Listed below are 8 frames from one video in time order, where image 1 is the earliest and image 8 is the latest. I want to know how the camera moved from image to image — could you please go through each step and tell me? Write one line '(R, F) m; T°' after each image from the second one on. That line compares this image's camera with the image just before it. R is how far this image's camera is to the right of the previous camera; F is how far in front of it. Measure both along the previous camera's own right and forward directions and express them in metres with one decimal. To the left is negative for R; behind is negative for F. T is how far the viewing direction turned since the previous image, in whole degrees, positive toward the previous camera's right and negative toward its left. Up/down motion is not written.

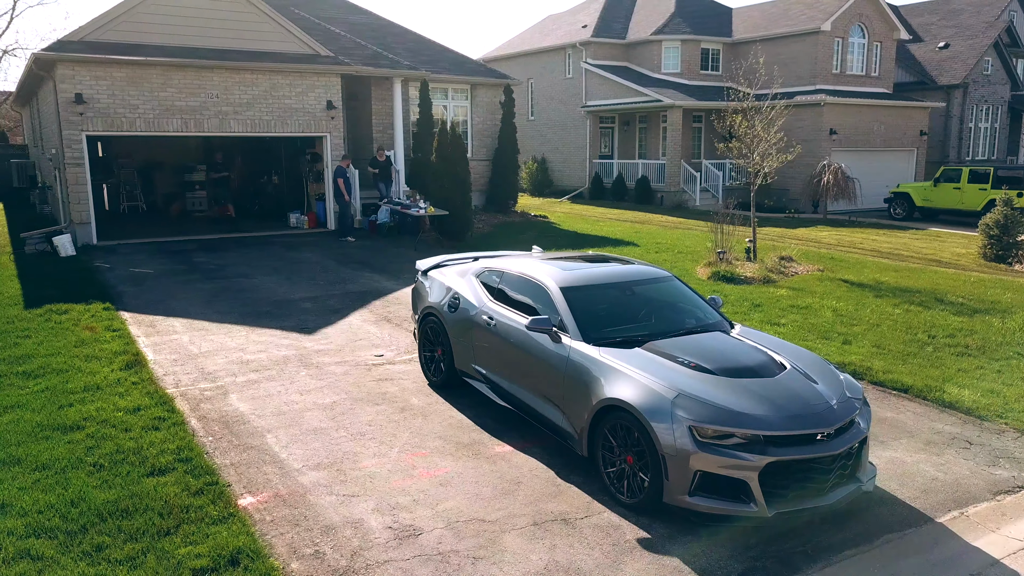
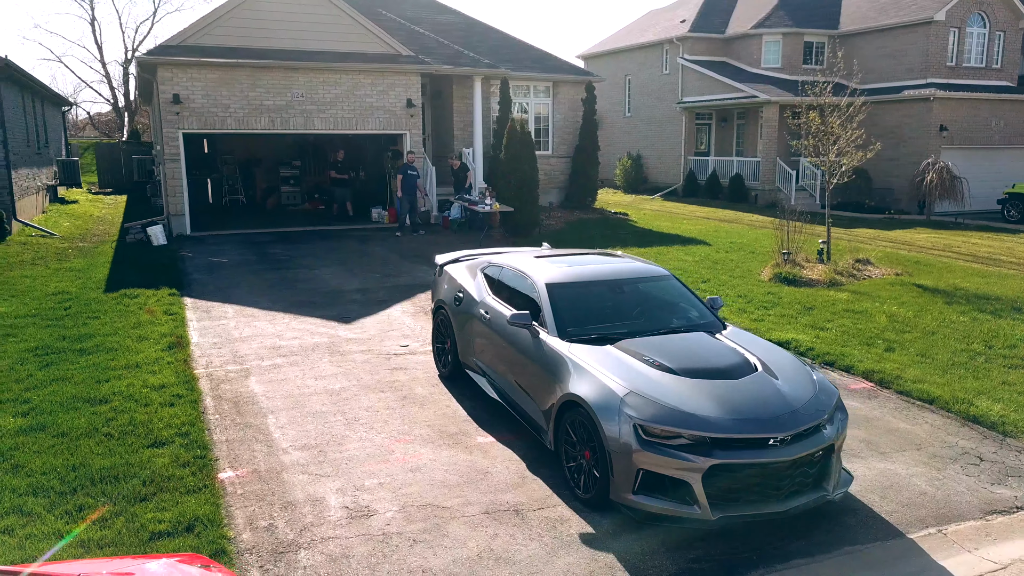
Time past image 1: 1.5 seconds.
(+1.0, 0.0) m; -8°
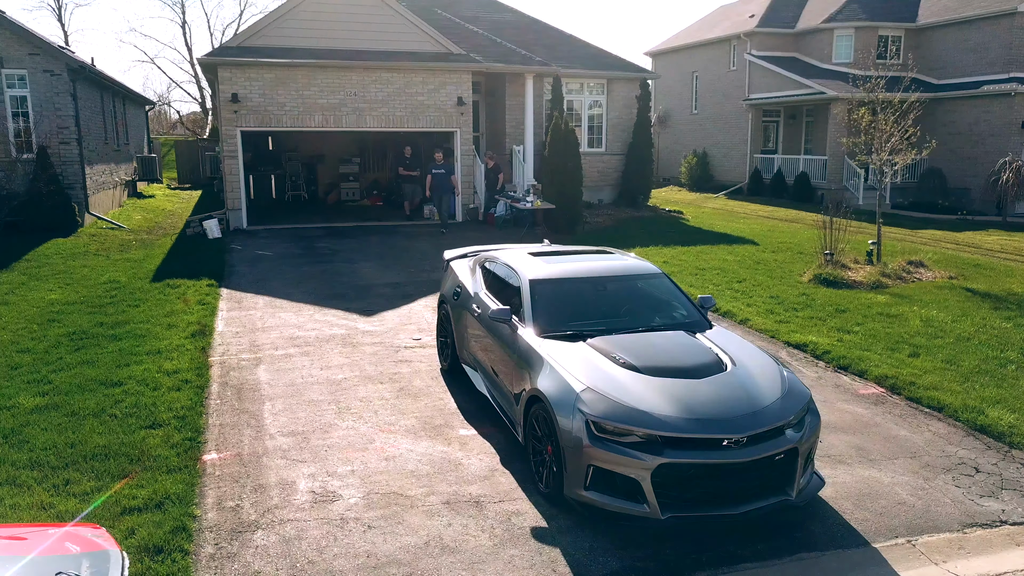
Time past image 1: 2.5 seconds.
(+0.7, 0.0) m; -5°
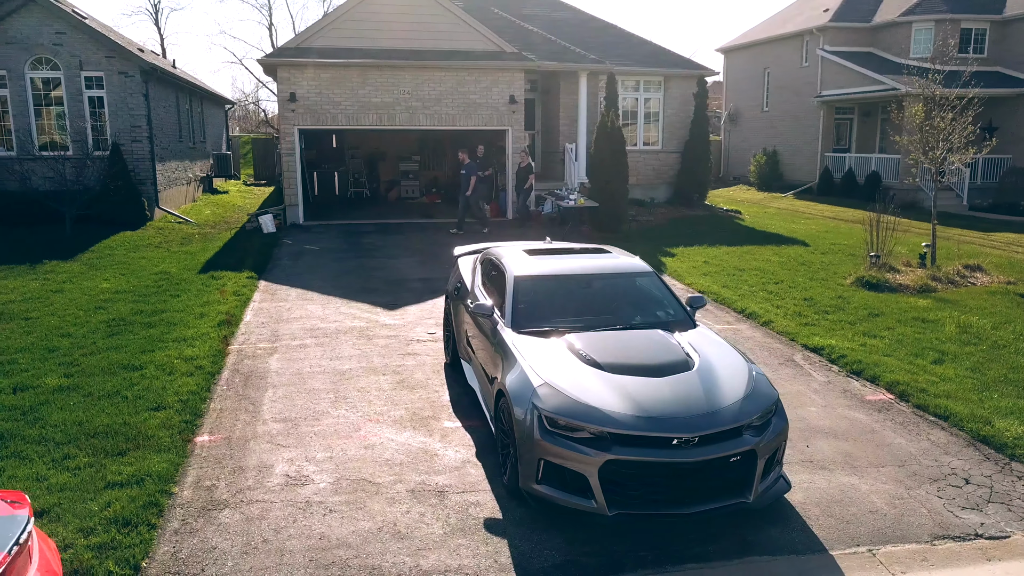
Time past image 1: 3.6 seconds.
(+0.7, 0.0) m; -6°
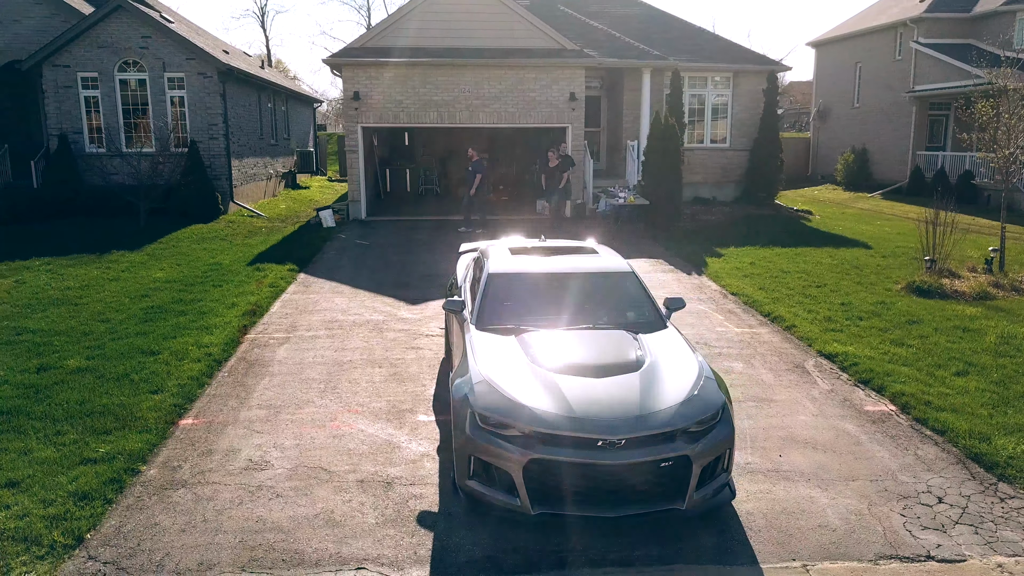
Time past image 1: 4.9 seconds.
(+1.0, 0.0) m; -7°
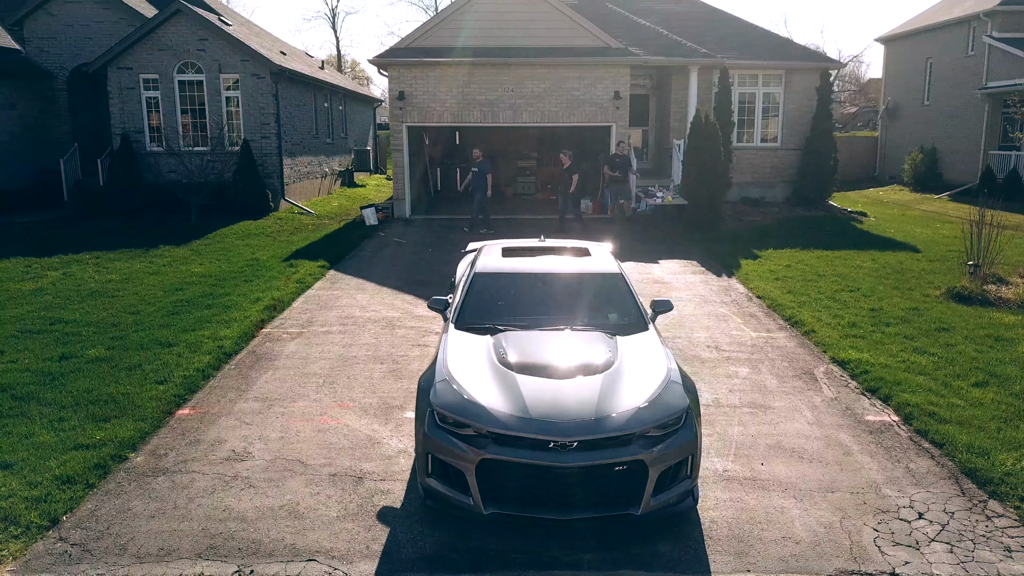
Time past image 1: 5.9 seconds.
(+0.6, 0.0) m; -5°
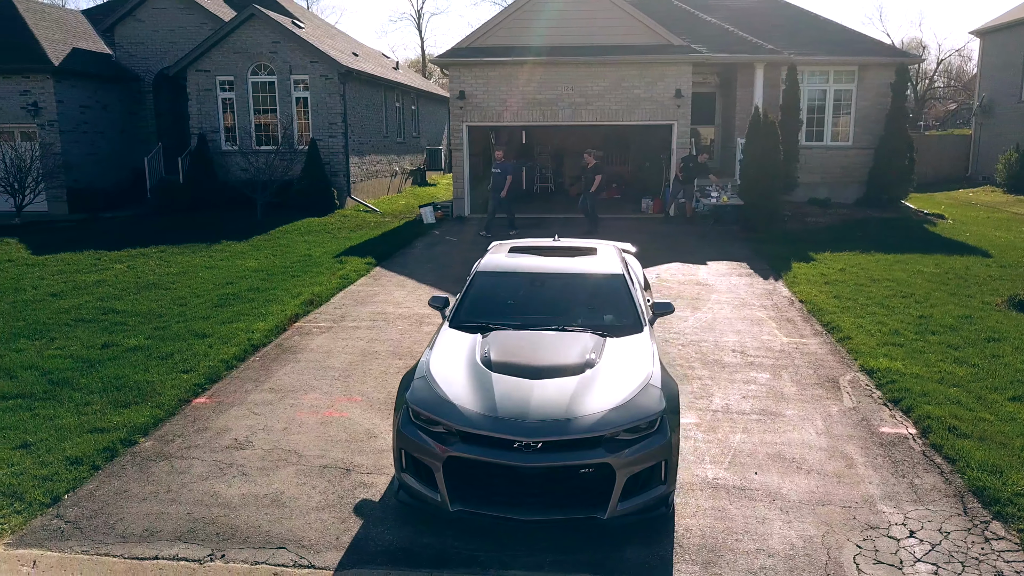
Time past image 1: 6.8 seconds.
(+0.7, 0.0) m; -6°
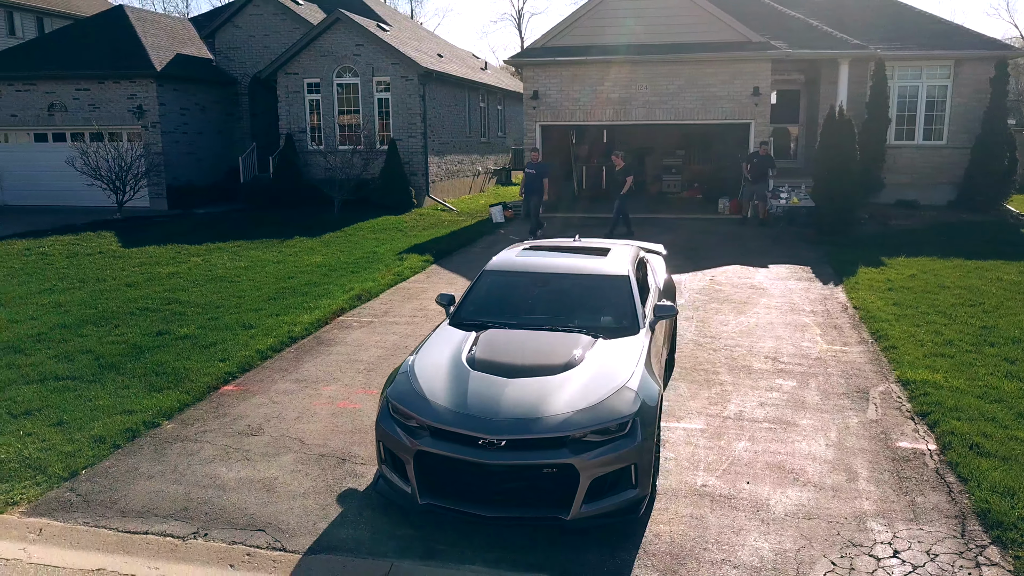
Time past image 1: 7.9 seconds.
(+0.8, 0.0) m; -7°
